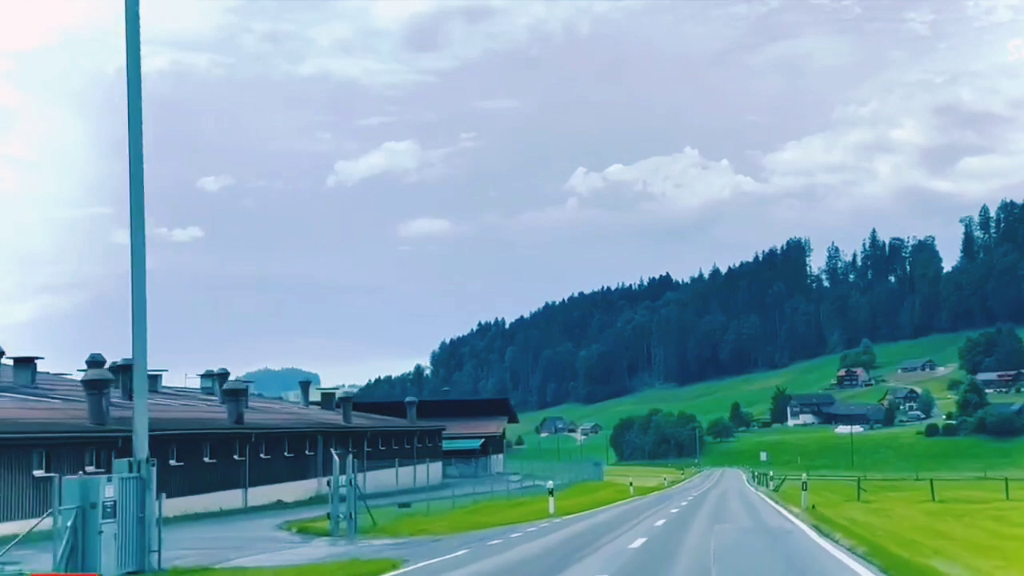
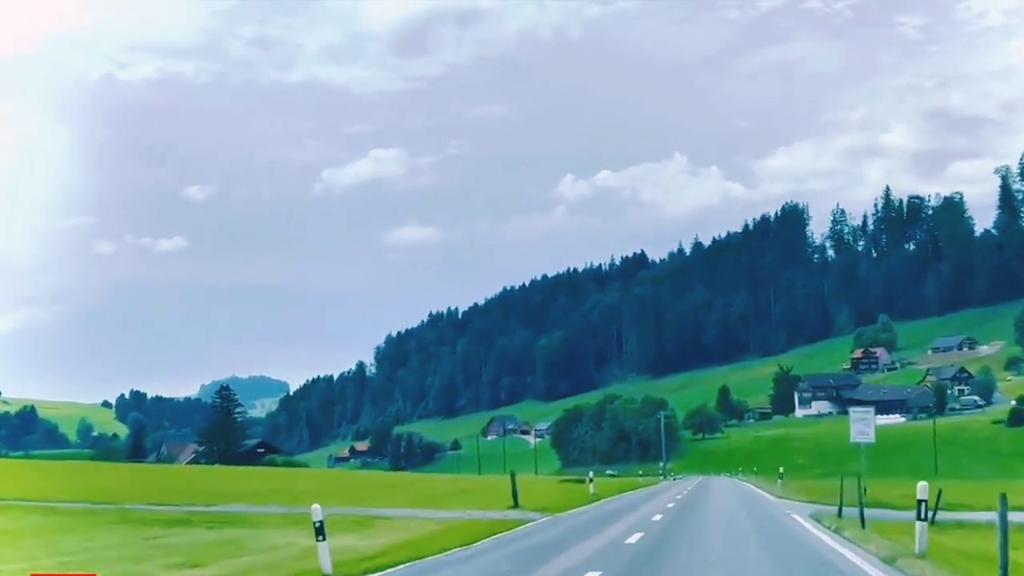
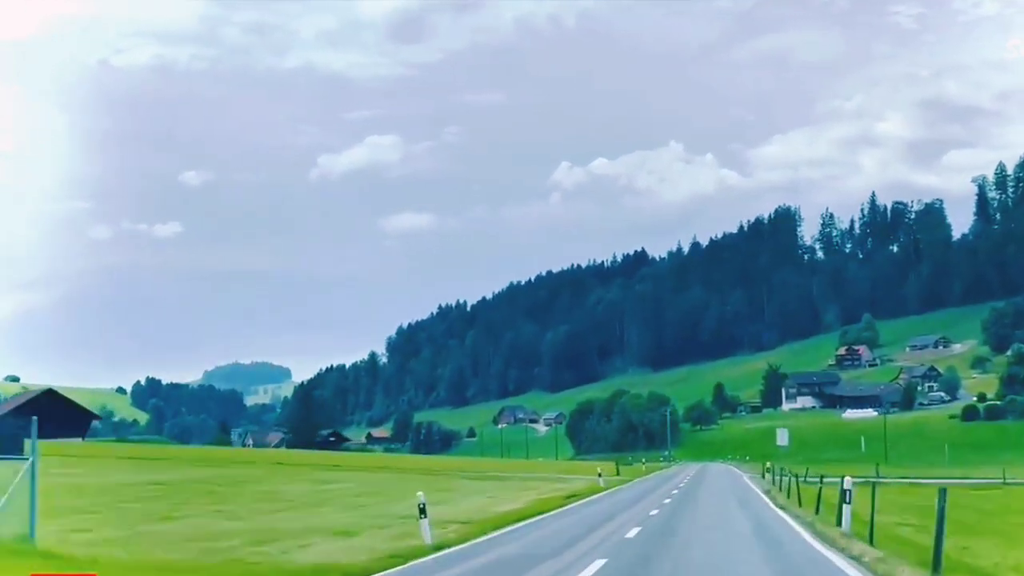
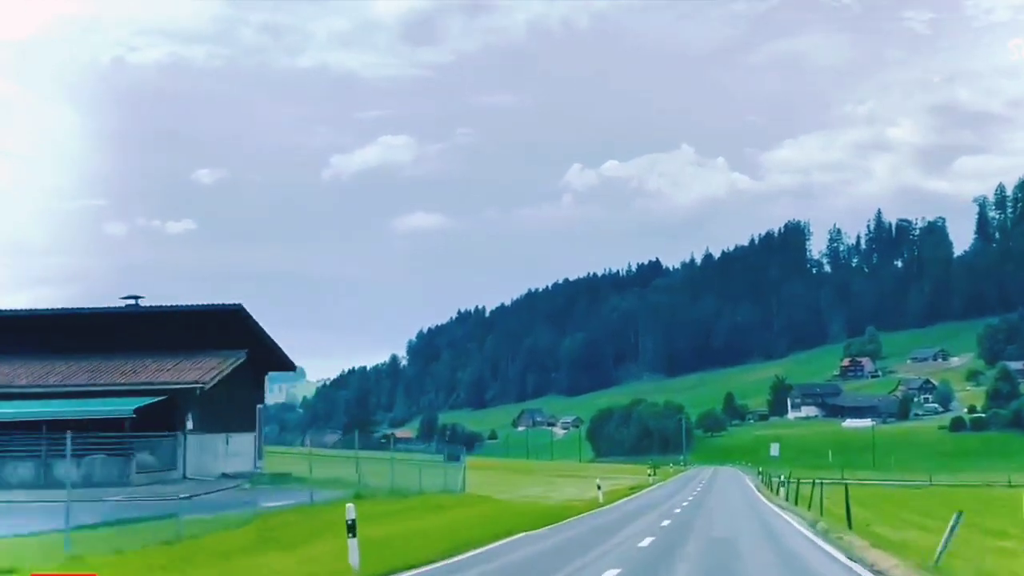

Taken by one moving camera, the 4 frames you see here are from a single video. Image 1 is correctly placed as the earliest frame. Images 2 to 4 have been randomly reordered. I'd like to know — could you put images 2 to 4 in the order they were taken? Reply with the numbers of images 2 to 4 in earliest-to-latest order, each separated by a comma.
4, 3, 2
